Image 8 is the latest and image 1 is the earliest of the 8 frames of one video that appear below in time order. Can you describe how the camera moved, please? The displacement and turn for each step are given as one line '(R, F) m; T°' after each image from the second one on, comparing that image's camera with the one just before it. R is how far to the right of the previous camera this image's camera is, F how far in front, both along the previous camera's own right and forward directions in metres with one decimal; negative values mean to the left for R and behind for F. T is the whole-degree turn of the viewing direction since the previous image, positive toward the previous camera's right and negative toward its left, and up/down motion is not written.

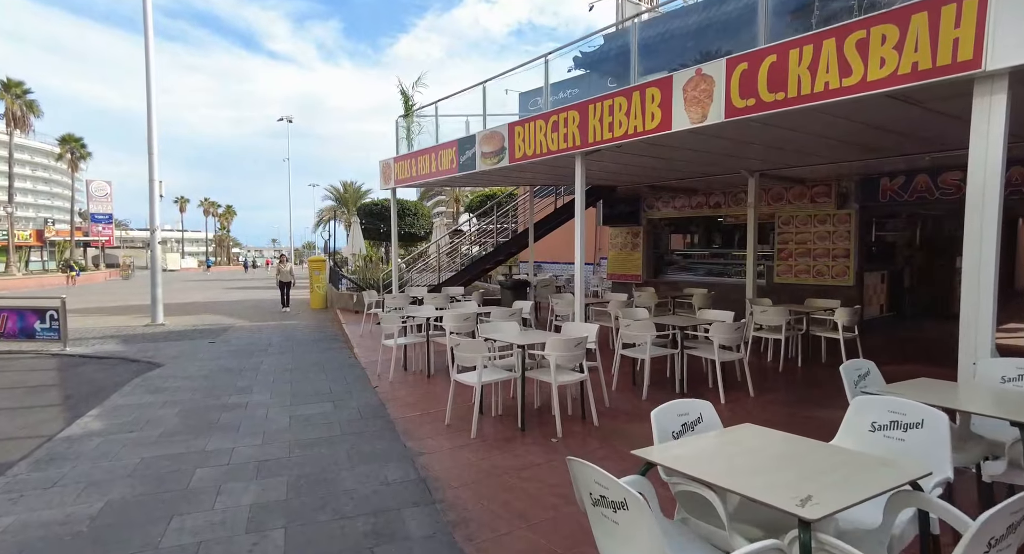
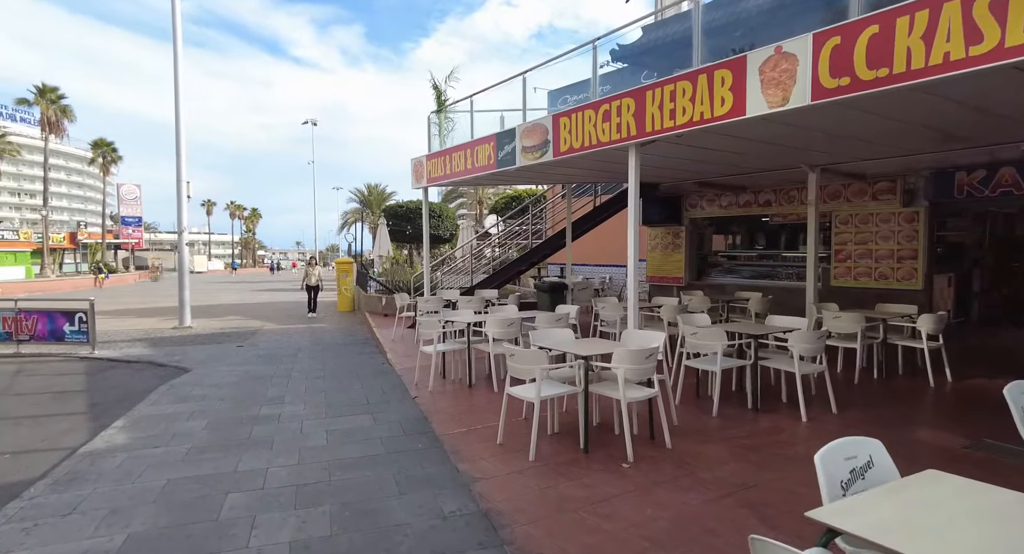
(-0.3, +0.5) m; -2°
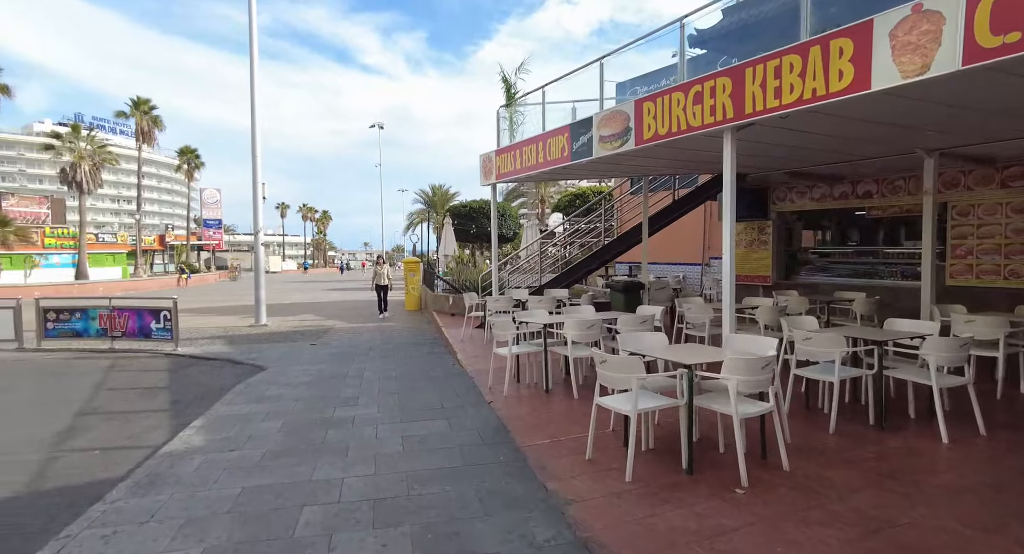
(-0.2, +0.4) m; -6°
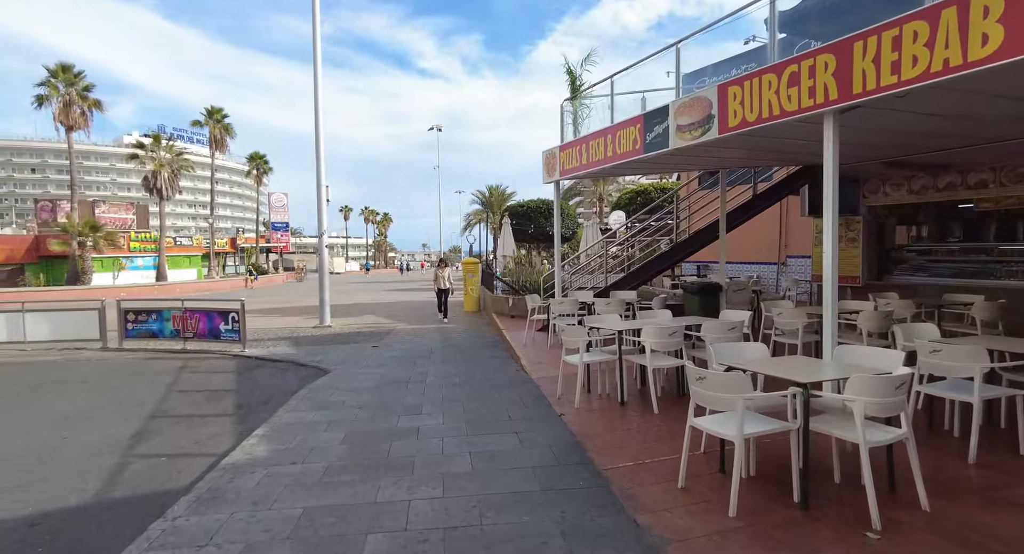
(-0.2, +0.4) m; -6°
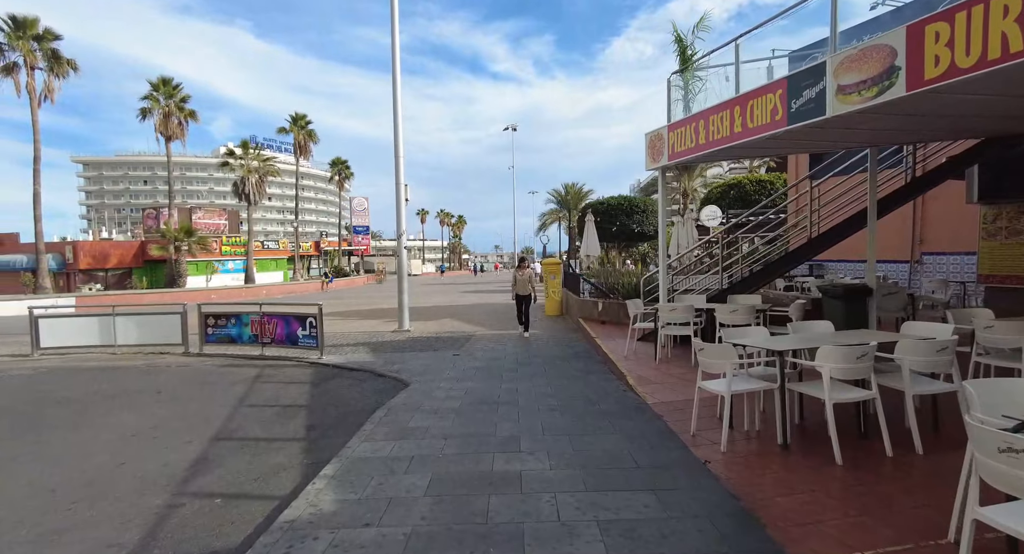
(-0.4, +1.2) m; -8°
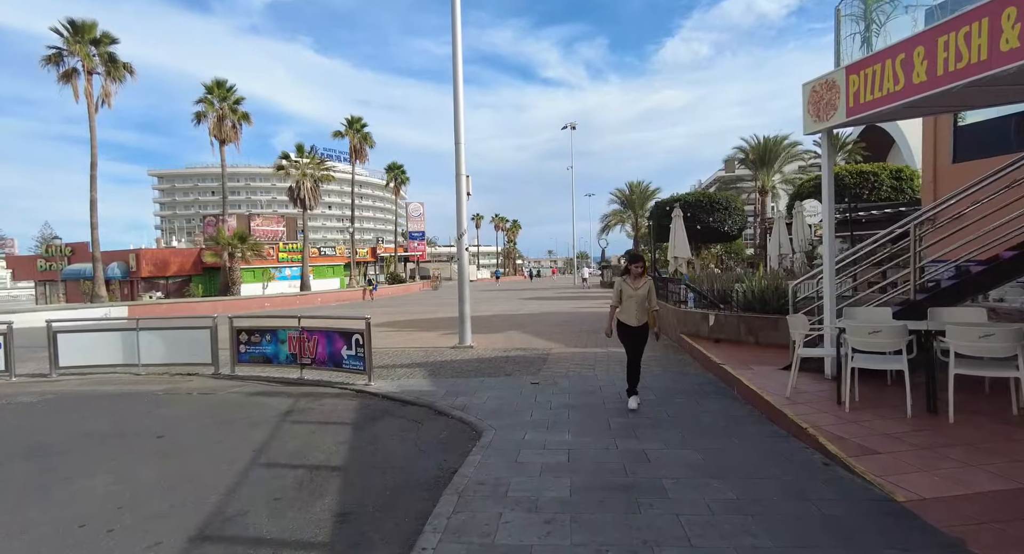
(-0.6, +2.3) m; -6°
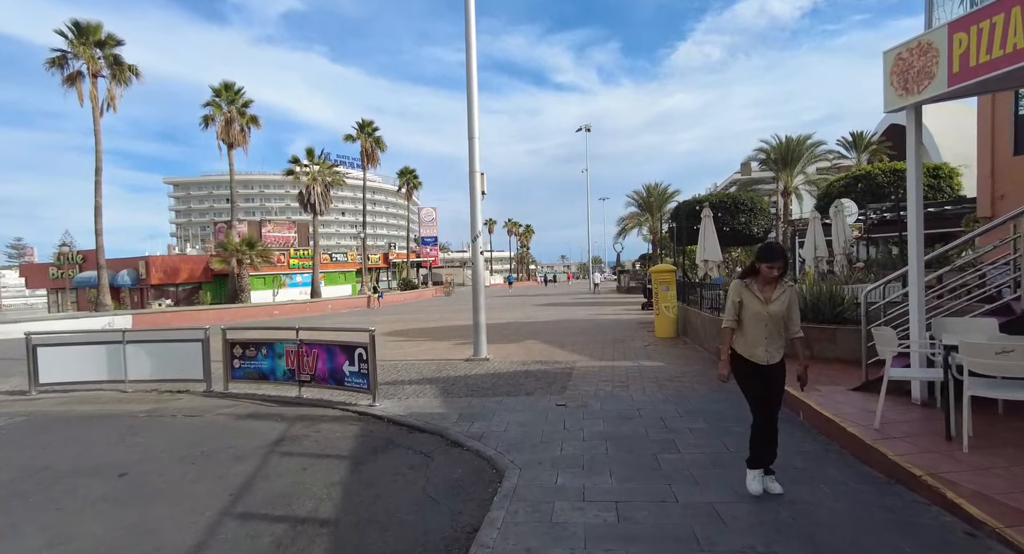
(-0.1, +1.0) m; -1°
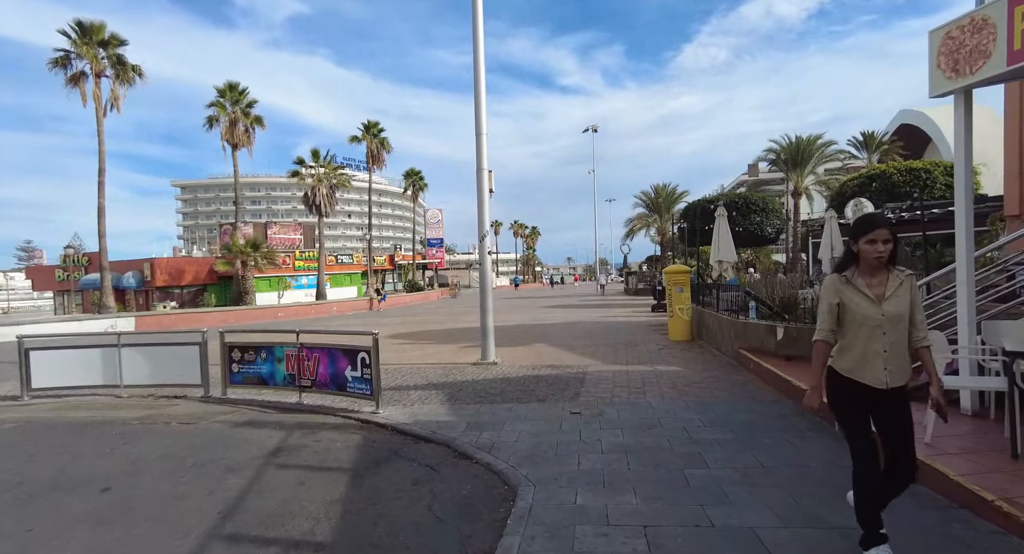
(-0.1, +0.4) m; -1°
